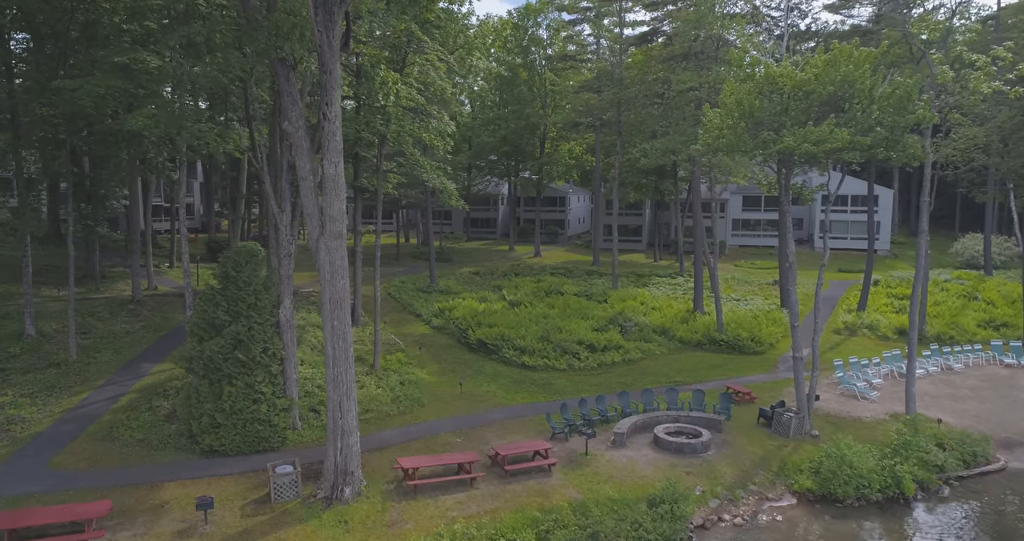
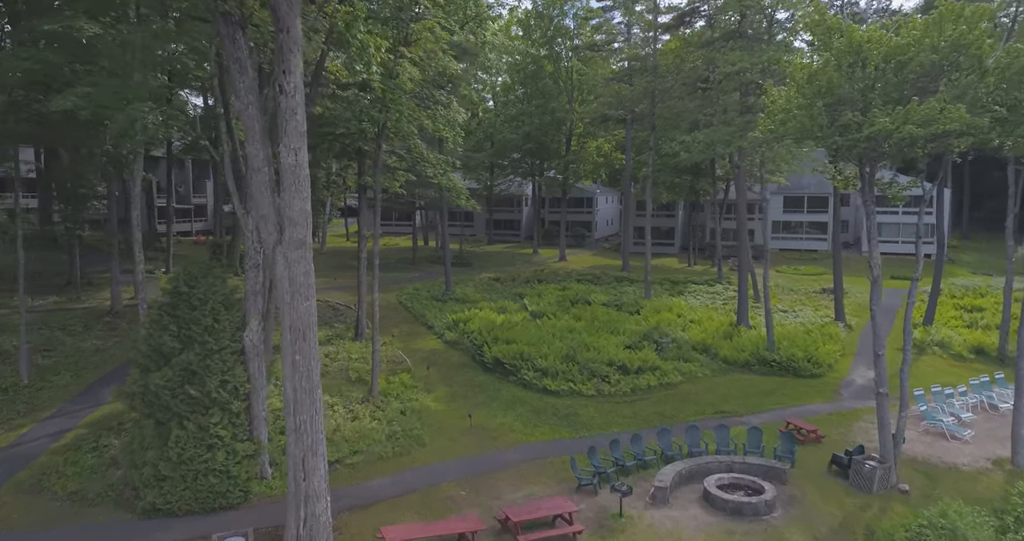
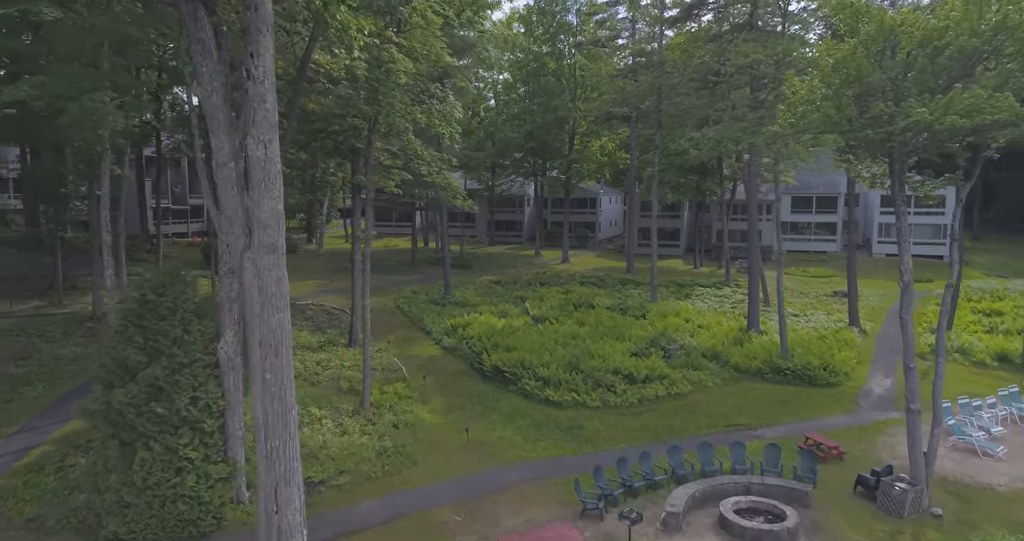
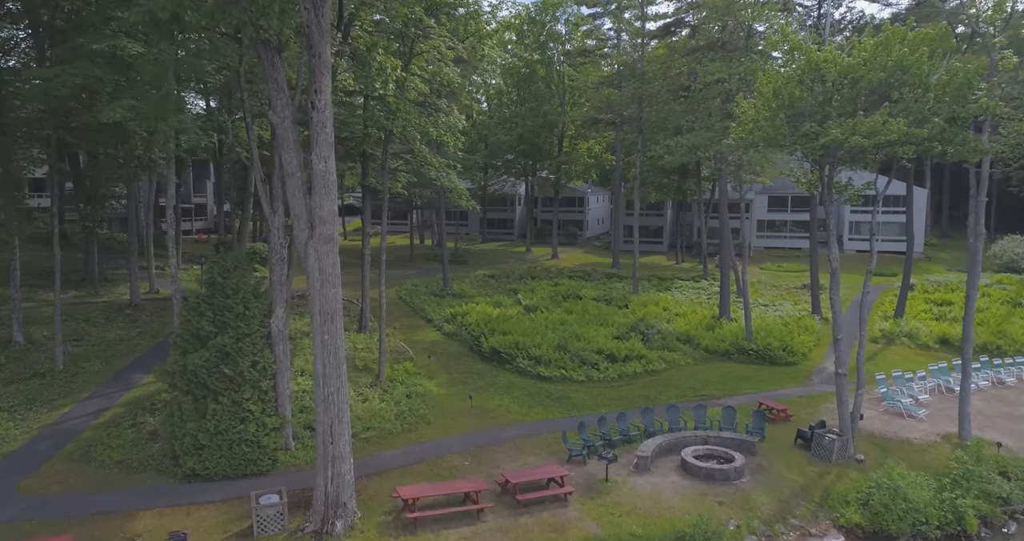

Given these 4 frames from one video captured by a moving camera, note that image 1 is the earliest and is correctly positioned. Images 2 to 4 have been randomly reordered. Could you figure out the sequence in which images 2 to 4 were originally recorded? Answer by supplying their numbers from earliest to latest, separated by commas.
4, 2, 3
